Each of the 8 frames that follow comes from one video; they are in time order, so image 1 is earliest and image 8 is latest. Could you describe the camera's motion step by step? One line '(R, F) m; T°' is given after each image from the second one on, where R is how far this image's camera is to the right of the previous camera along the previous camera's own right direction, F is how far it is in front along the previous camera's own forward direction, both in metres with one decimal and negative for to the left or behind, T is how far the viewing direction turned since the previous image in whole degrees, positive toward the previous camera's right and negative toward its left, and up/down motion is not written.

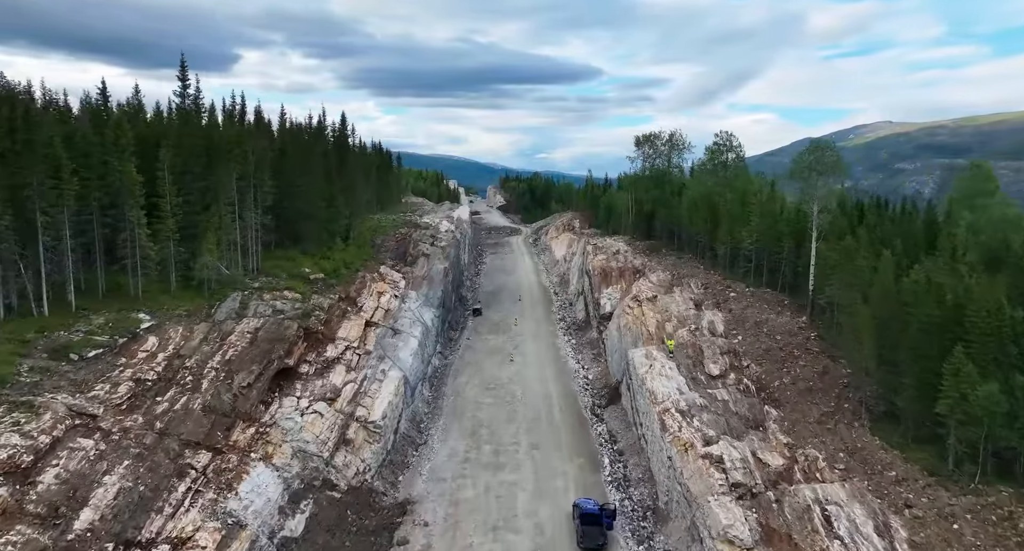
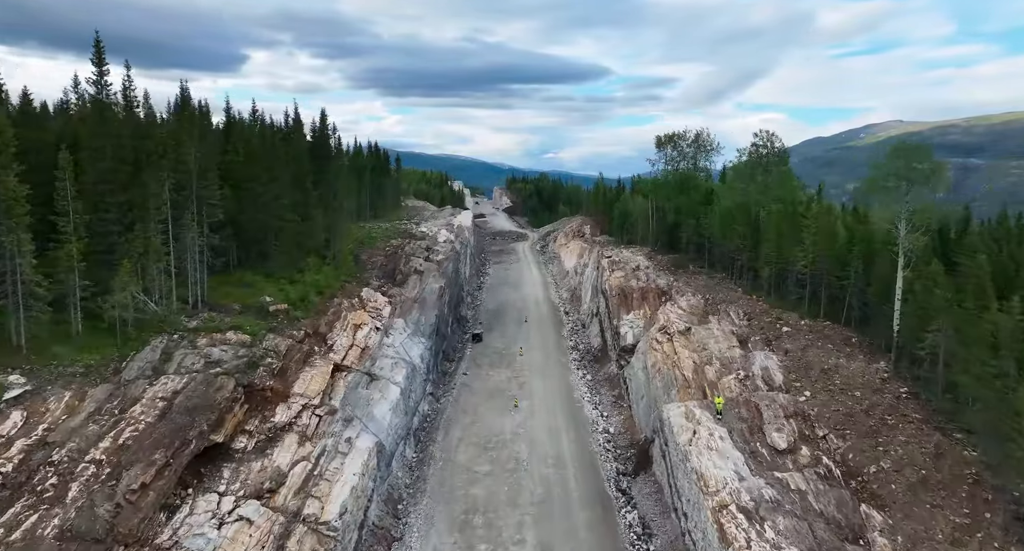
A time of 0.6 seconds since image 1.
(+0.1, +6.8) m; -1°
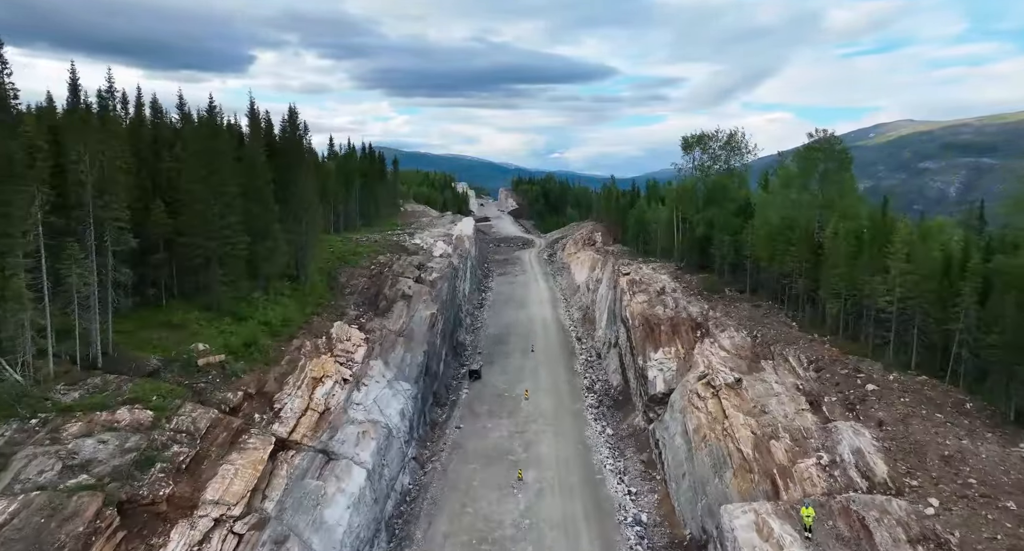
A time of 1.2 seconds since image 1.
(+0.1, +7.2) m; -1°
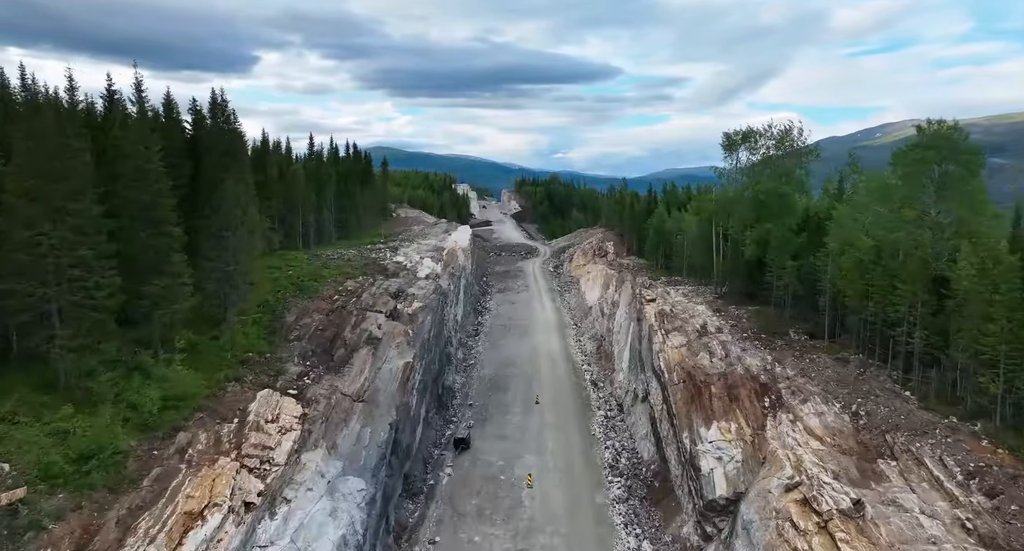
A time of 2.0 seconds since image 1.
(+0.3, +9.6) m; 0°
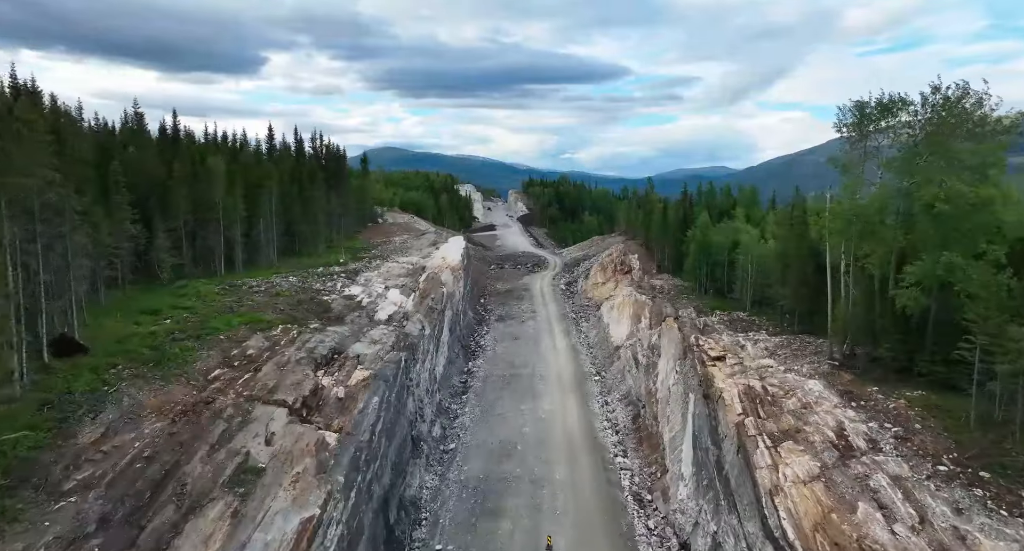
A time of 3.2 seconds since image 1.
(+0.5, +15.0) m; -1°
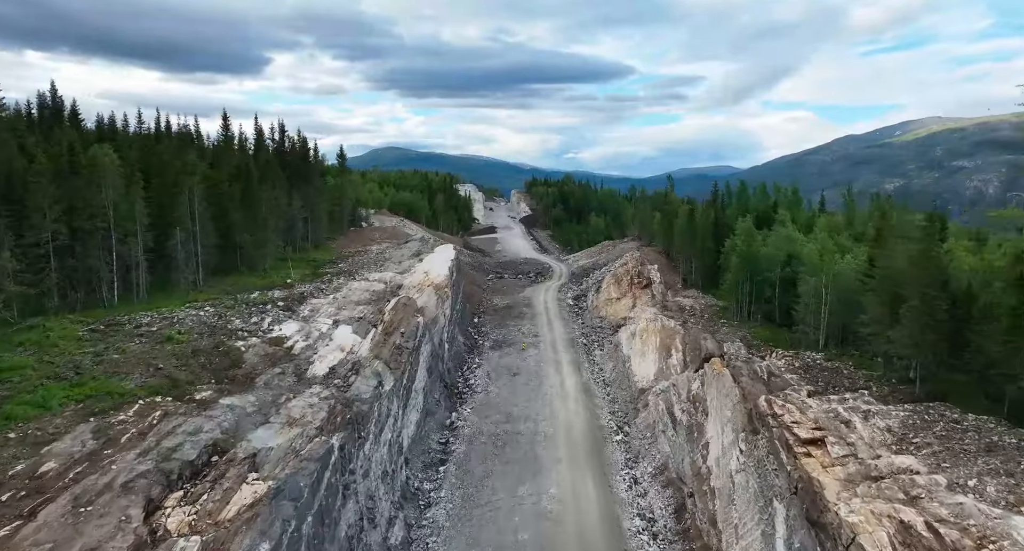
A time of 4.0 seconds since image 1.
(+0.4, +10.6) m; 0°
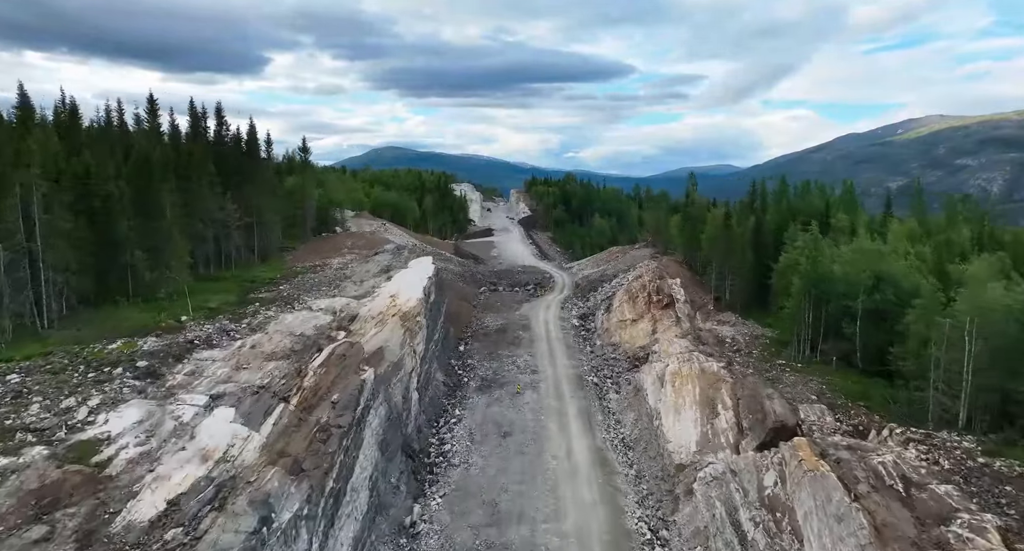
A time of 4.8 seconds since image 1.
(+0.6, +11.0) m; 0°
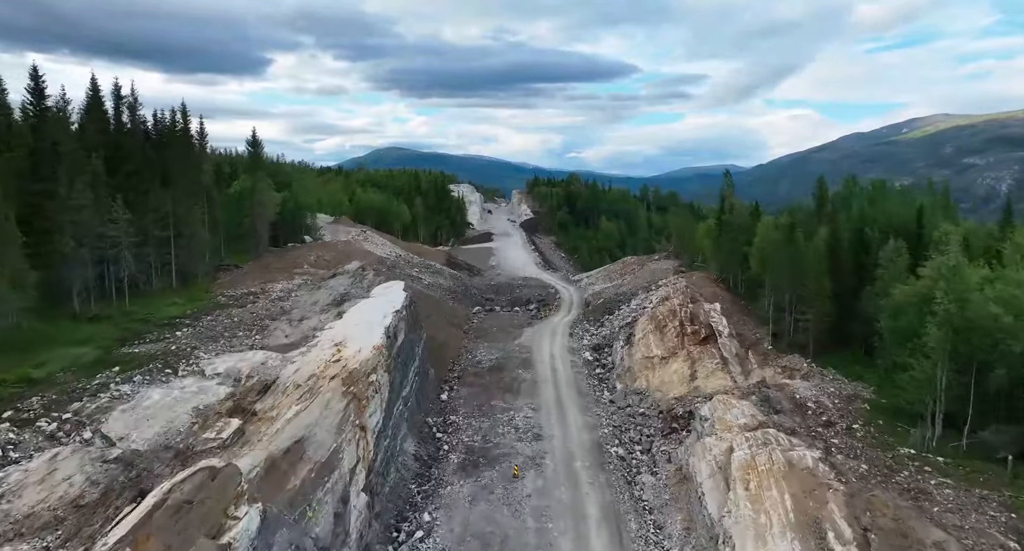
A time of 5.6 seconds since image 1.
(+0.4, +11.3) m; 0°
